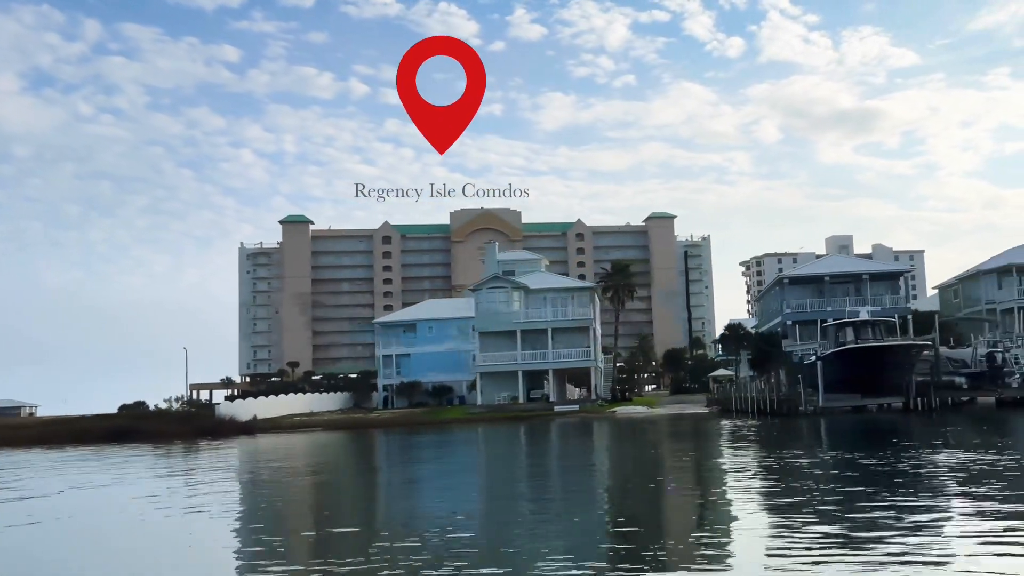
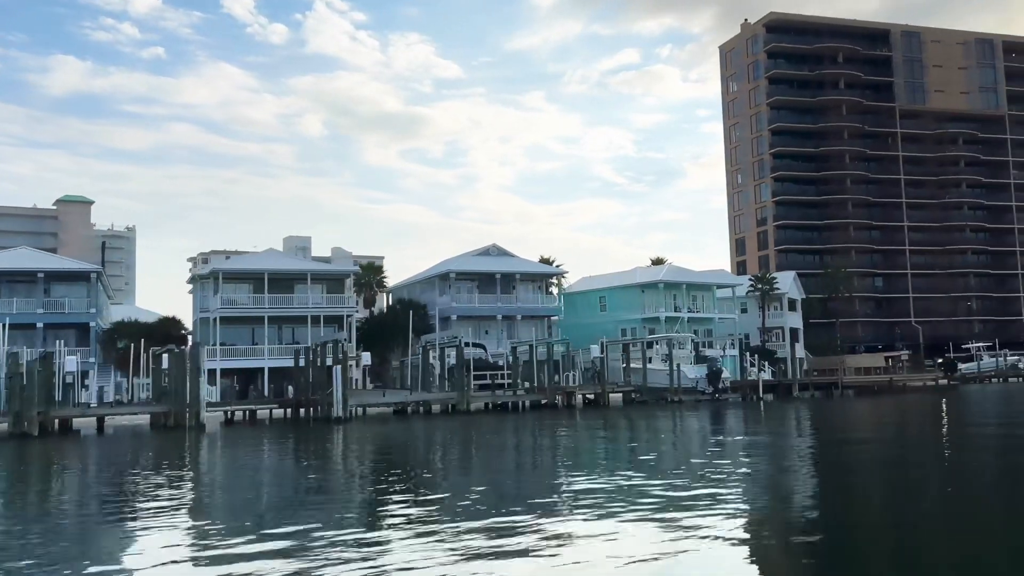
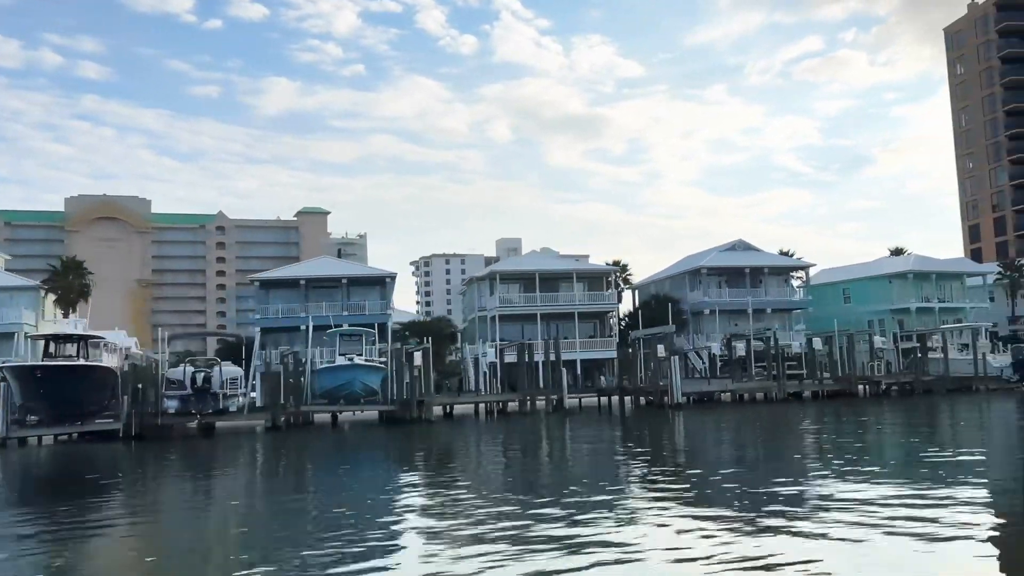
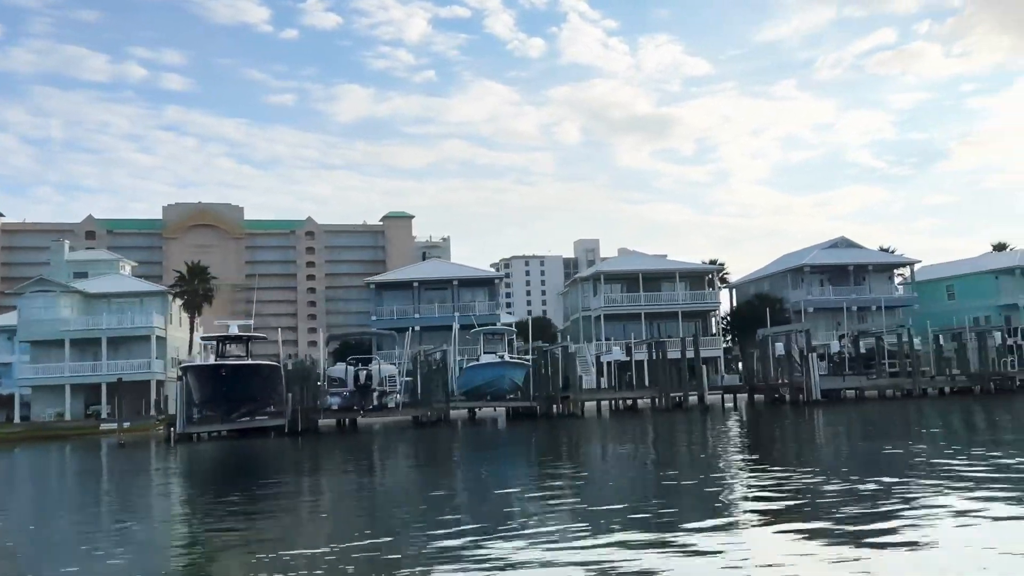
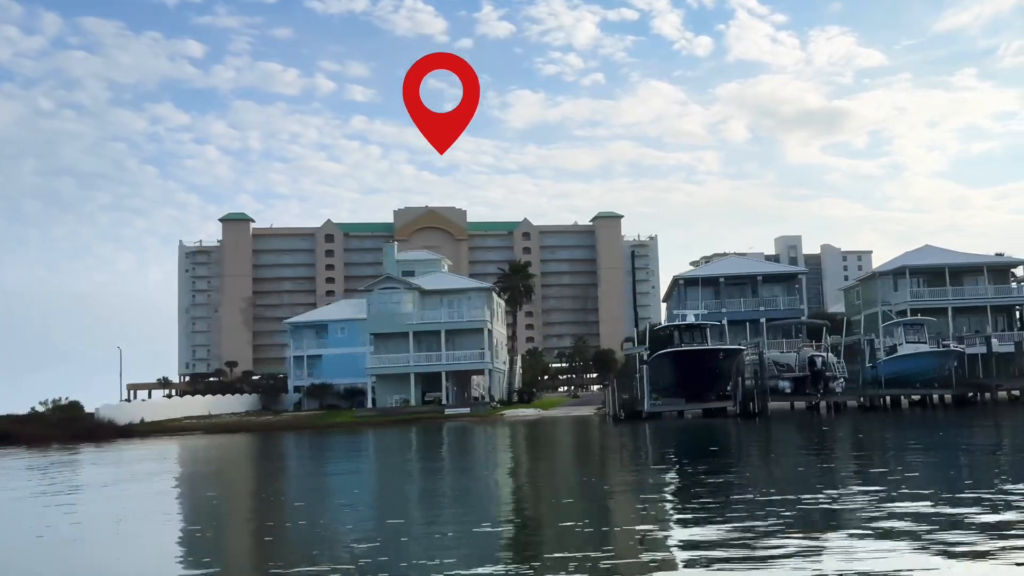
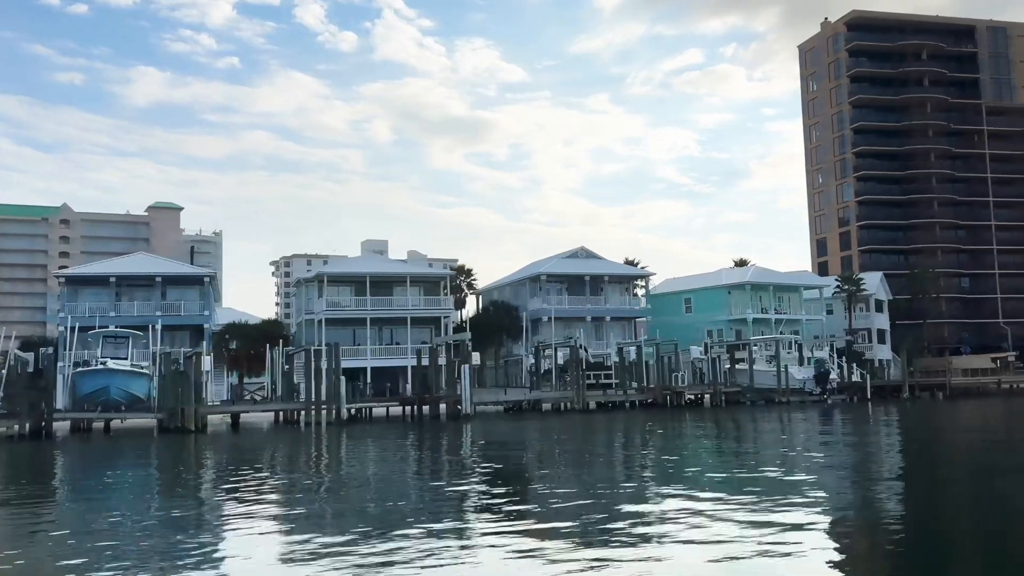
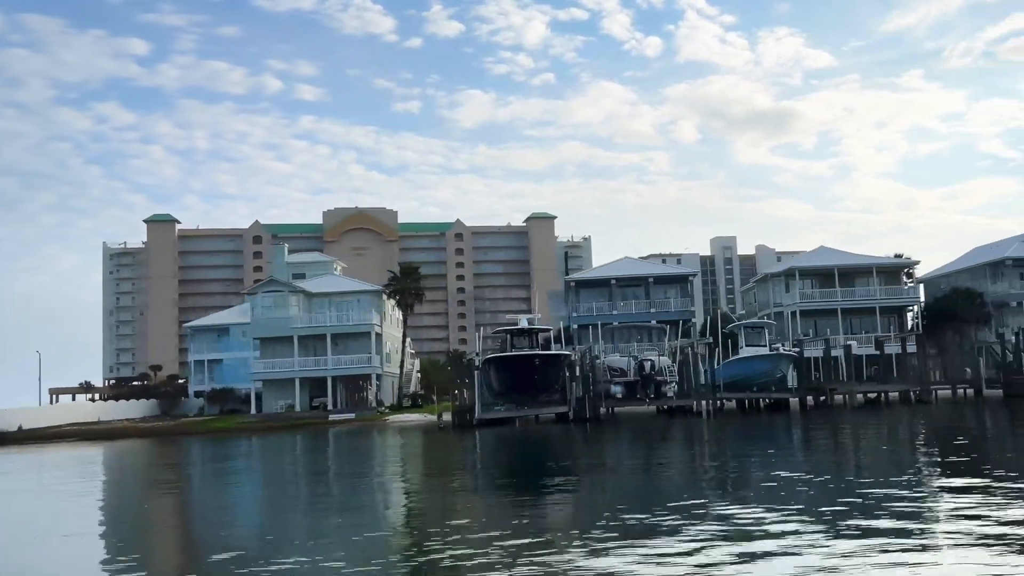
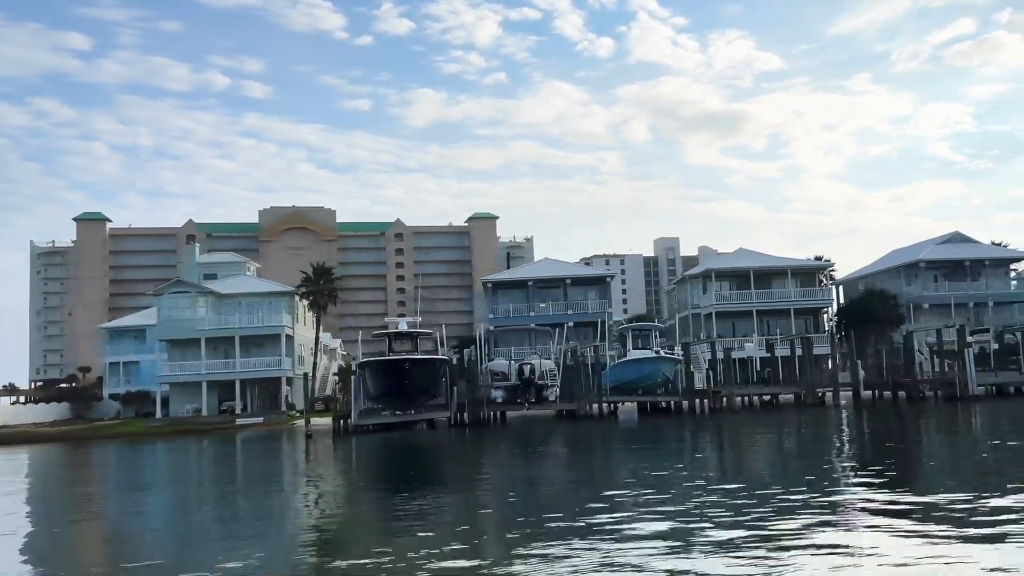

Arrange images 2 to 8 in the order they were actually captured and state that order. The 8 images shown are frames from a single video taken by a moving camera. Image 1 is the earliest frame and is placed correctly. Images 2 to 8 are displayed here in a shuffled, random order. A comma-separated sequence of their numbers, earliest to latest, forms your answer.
5, 7, 8, 4, 3, 6, 2
